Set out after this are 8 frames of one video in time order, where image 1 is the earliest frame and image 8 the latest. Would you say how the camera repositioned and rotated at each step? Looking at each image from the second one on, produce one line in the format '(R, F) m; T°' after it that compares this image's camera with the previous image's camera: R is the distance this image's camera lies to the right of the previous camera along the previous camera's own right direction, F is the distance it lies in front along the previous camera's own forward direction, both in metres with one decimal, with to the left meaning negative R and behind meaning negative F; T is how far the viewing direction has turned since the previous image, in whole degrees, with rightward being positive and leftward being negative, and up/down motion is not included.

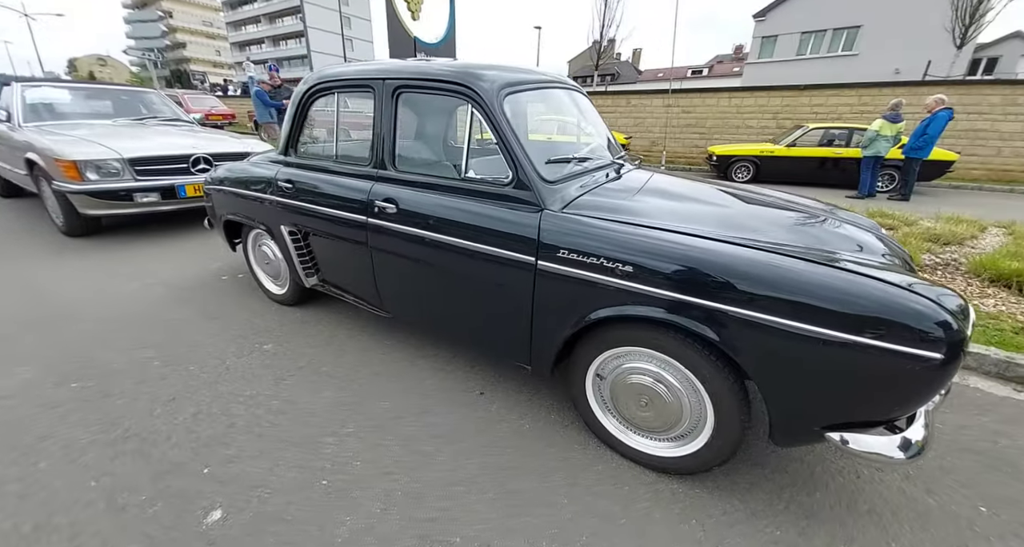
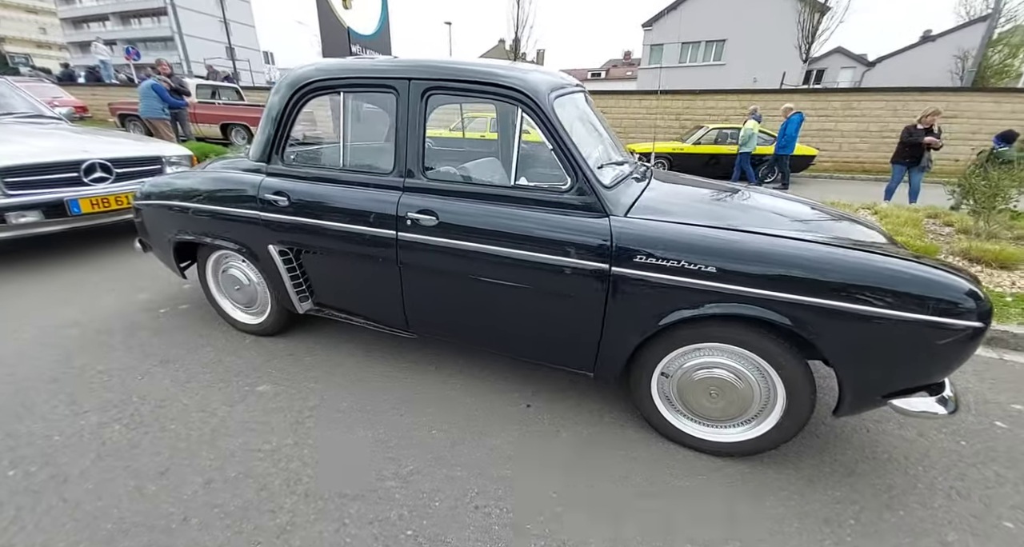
(-0.7, +0.1) m; +13°
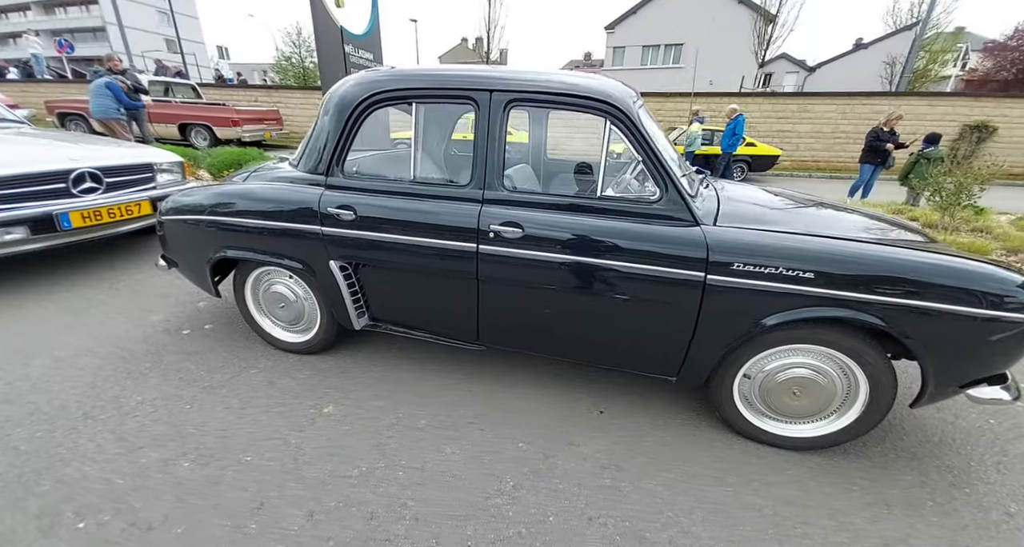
(-0.6, 0.0) m; +5°
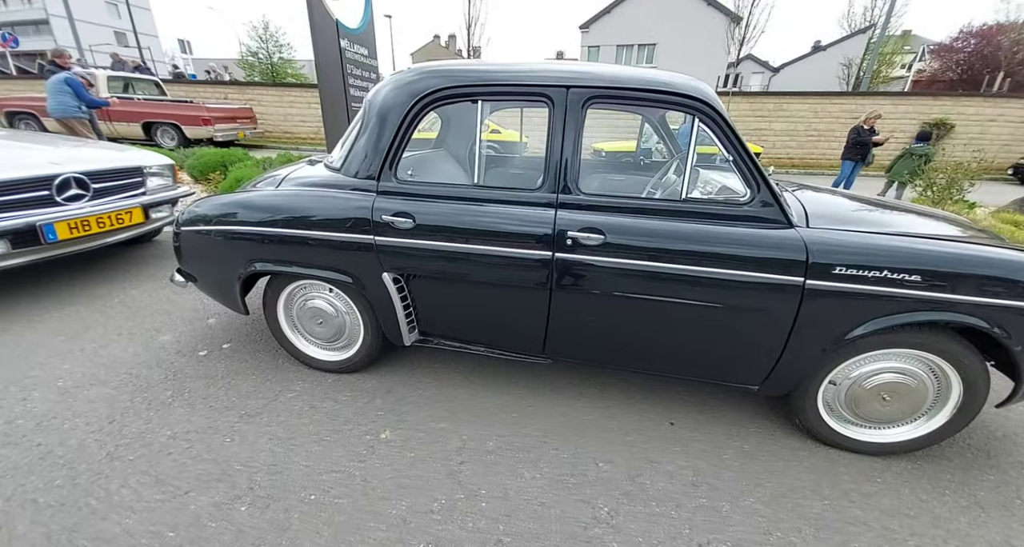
(-0.5, +0.2) m; +4°
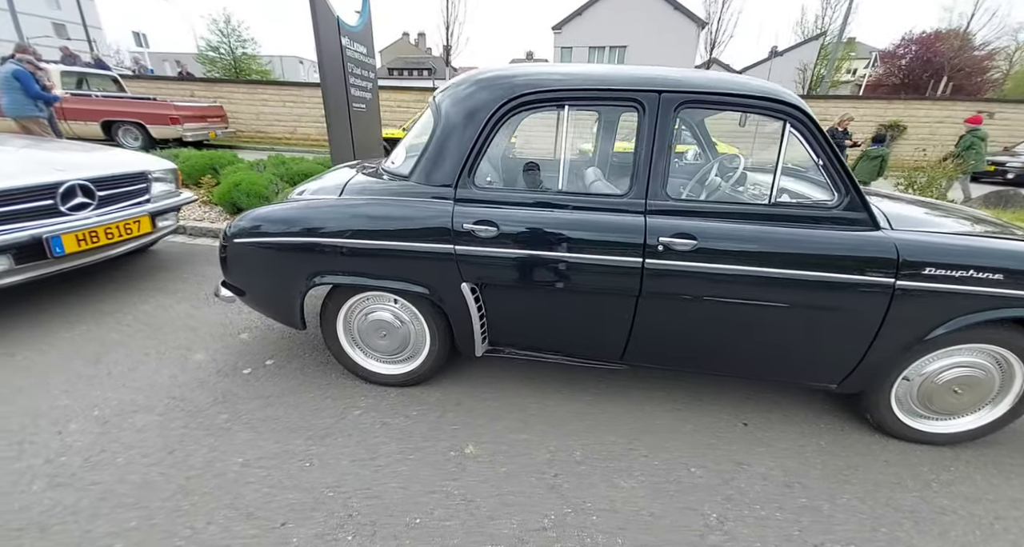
(-0.6, +0.1) m; +4°
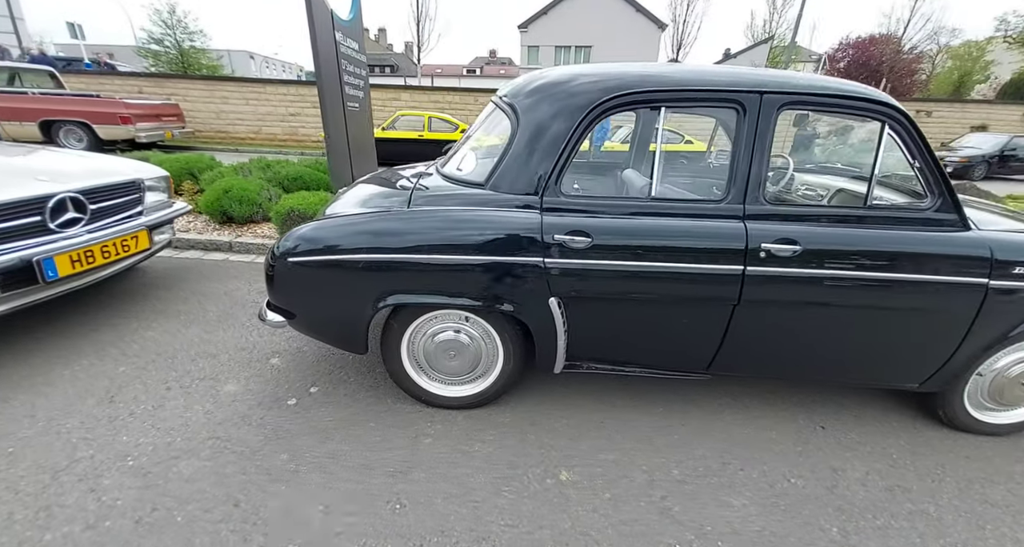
(-0.6, +0.2) m; +5°
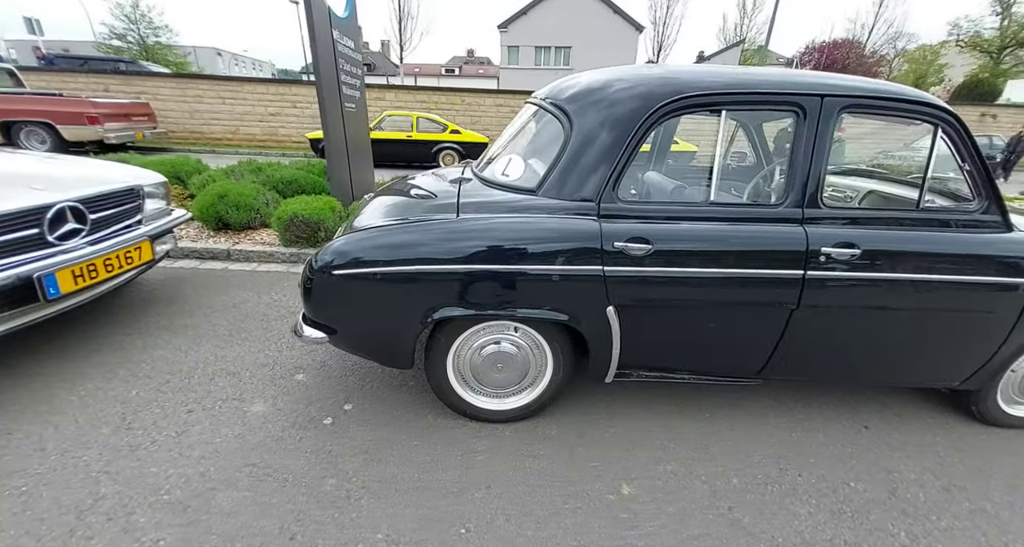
(-0.3, +0.1) m; +3°
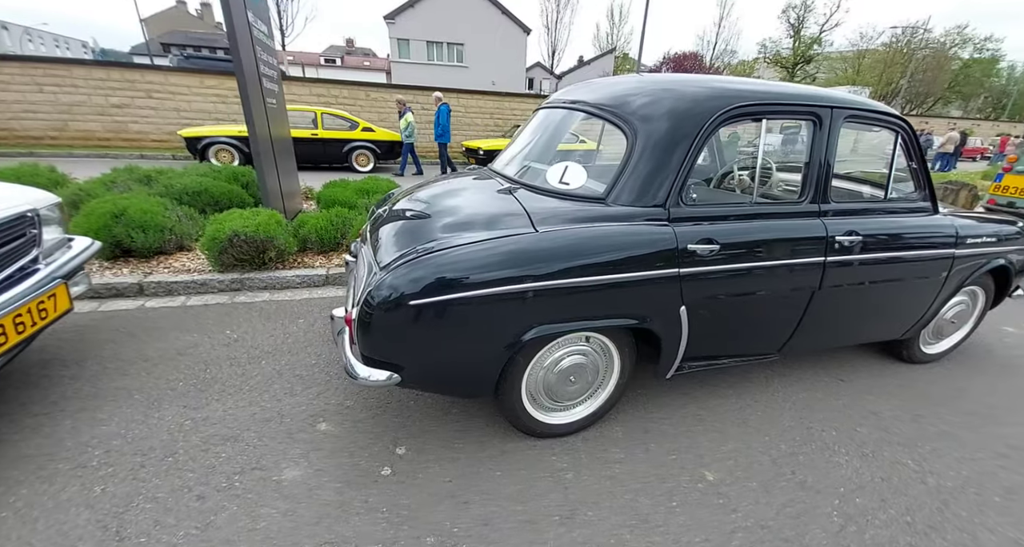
(-0.8, +0.2) m; +15°
